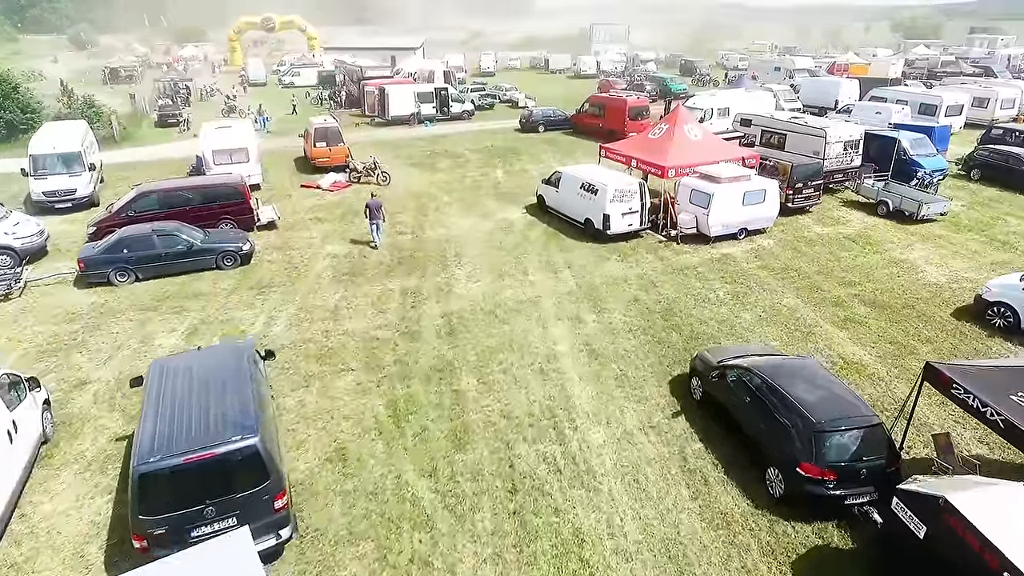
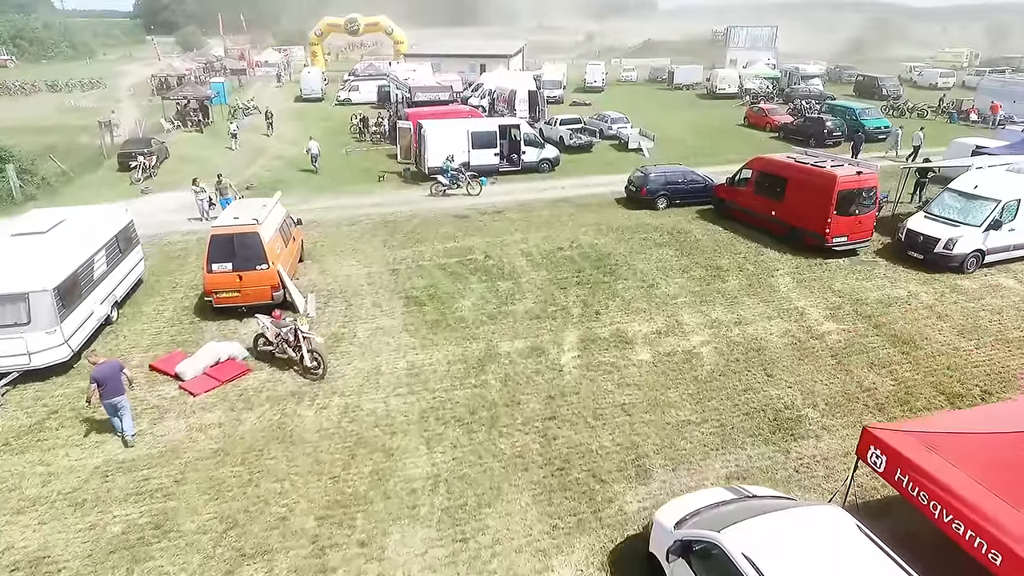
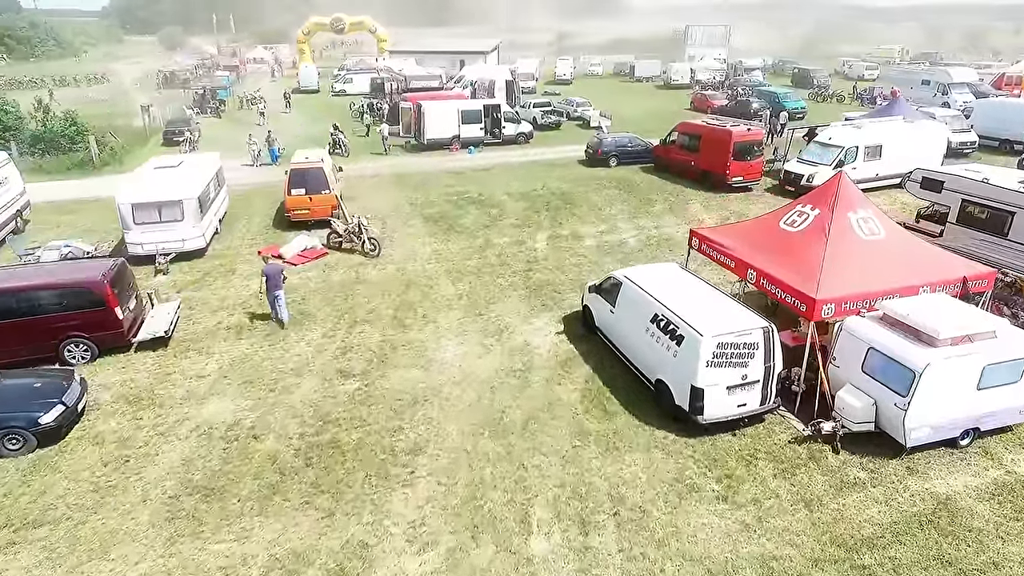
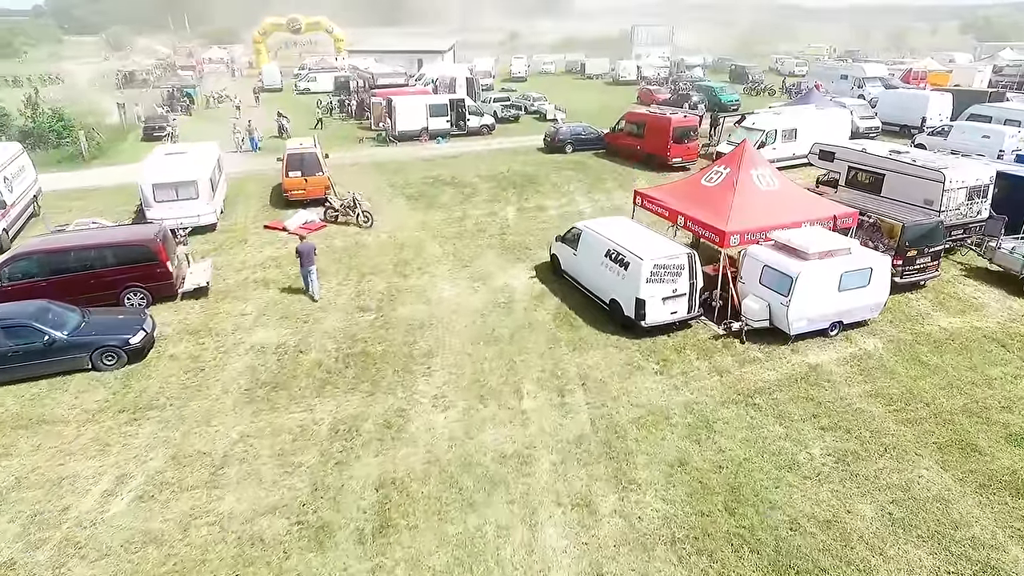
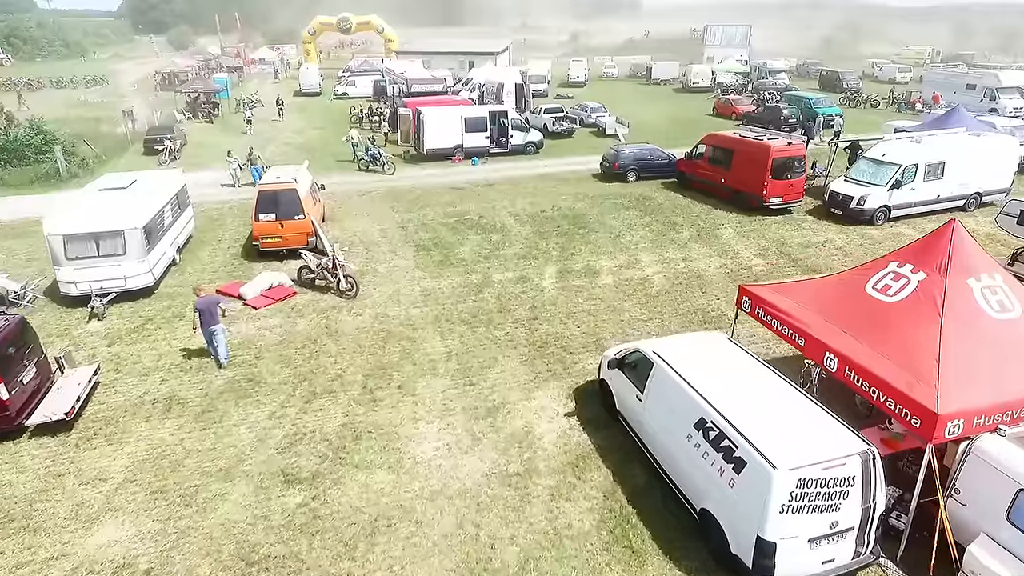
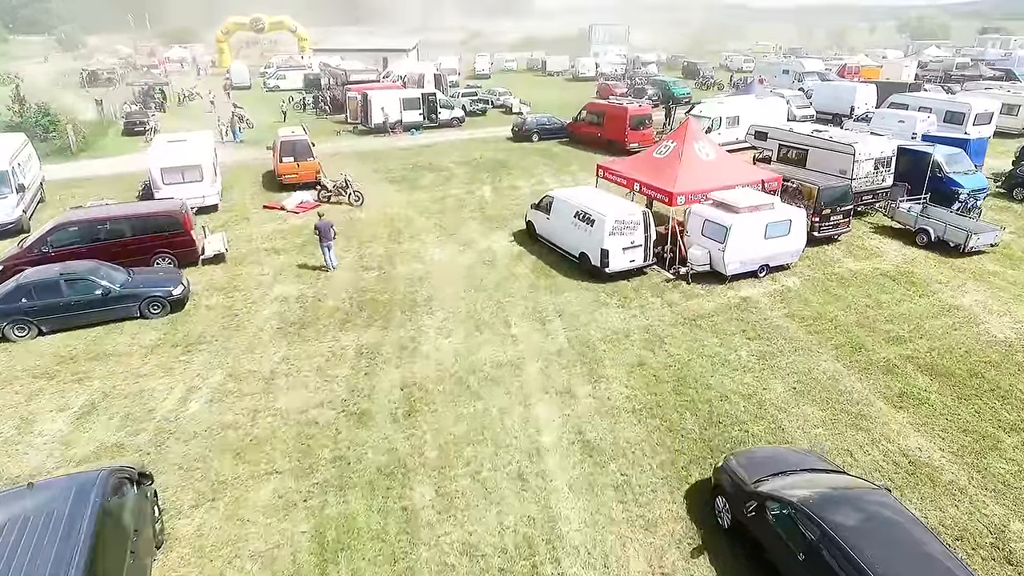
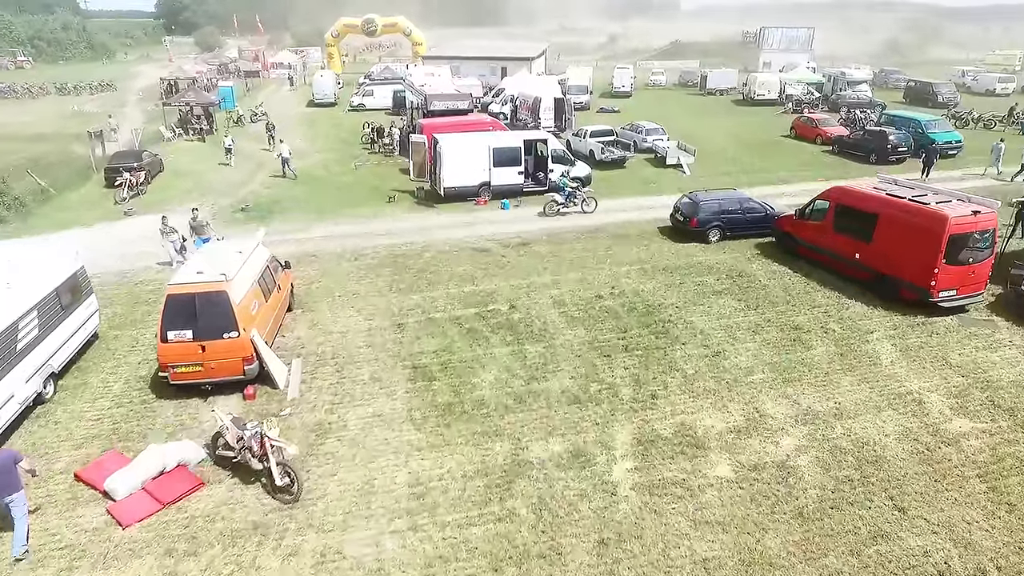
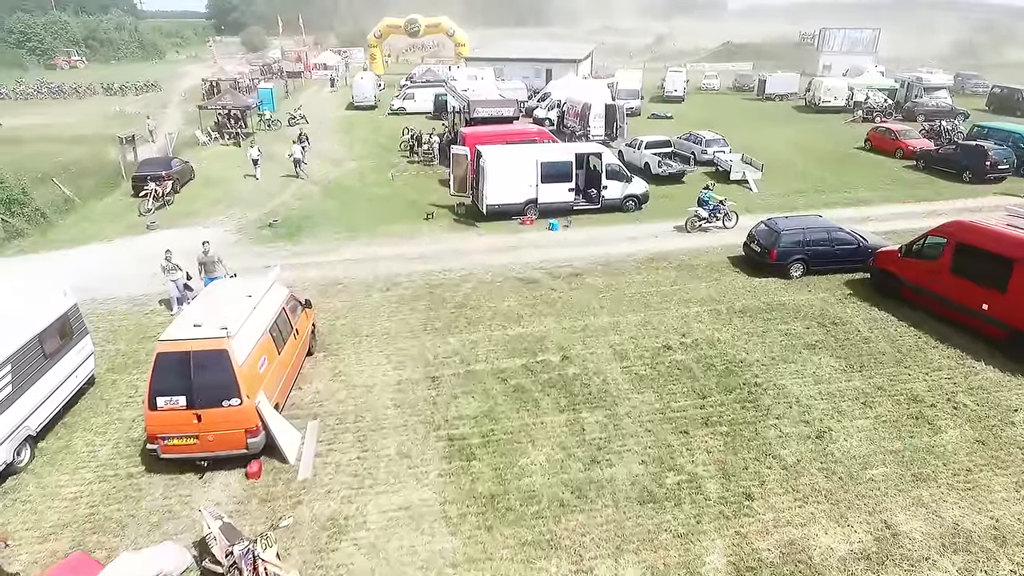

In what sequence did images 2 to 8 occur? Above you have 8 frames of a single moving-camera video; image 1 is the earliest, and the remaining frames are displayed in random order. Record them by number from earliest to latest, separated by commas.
6, 4, 3, 5, 2, 7, 8
